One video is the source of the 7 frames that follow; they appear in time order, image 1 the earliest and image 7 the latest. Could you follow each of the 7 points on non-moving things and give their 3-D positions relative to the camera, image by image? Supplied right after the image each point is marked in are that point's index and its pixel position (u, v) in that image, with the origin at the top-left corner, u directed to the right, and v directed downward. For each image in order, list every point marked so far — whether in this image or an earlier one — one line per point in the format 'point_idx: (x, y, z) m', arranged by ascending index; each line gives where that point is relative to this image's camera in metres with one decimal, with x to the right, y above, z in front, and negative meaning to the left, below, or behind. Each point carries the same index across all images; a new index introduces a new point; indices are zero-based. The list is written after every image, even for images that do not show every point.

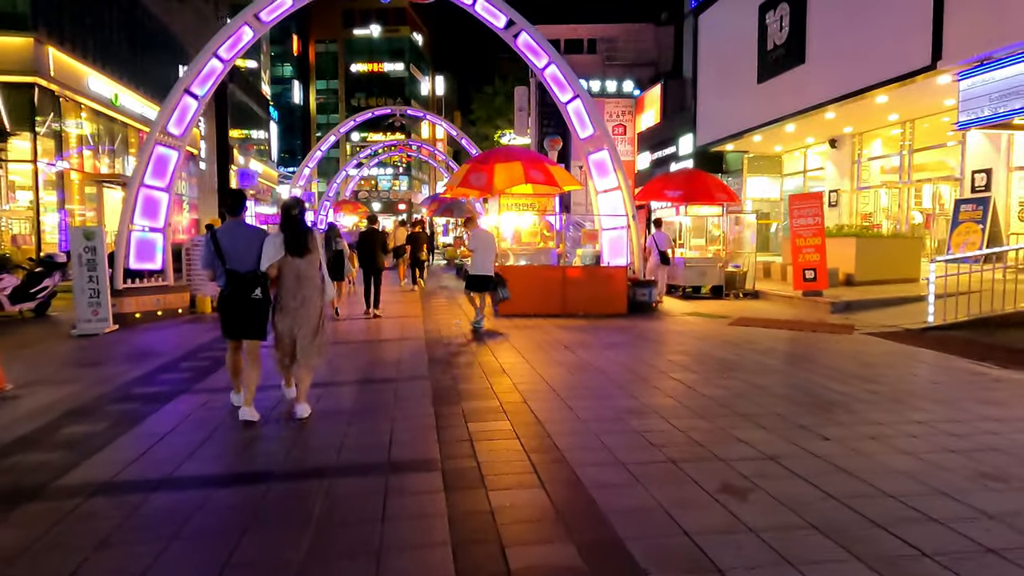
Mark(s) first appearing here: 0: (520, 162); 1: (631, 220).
0: (+0.2, +2.3, +12.1) m
1: (+2.3, +1.3, +12.8) m
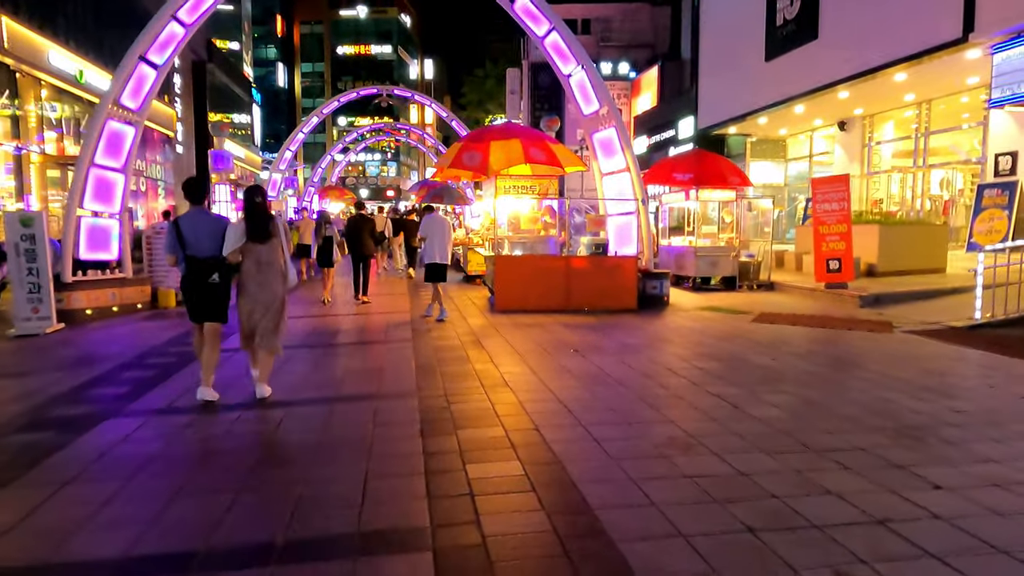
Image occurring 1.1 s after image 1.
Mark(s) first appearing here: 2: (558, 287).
0: (+0.1, +2.4, +10.9) m
1: (+2.2, +1.5, +11.6) m
2: (+0.8, 0.0, +11.0) m
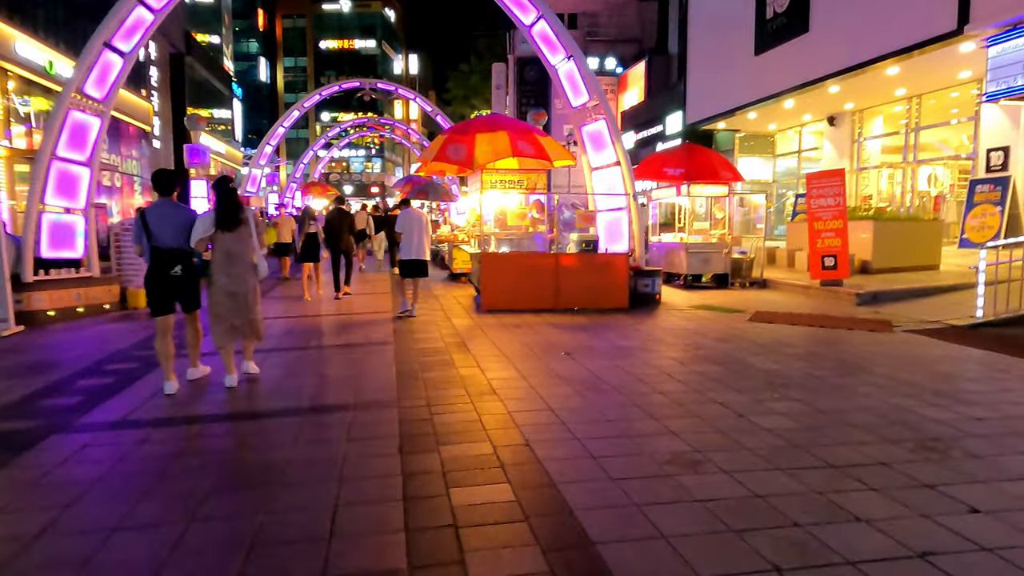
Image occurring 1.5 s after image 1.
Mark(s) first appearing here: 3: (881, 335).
0: (-0.1, +2.5, +10.4) m
1: (+2.0, +1.5, +11.2) m
2: (+0.6, 0.0, +10.6) m
3: (+4.9, -0.6, +8.8) m
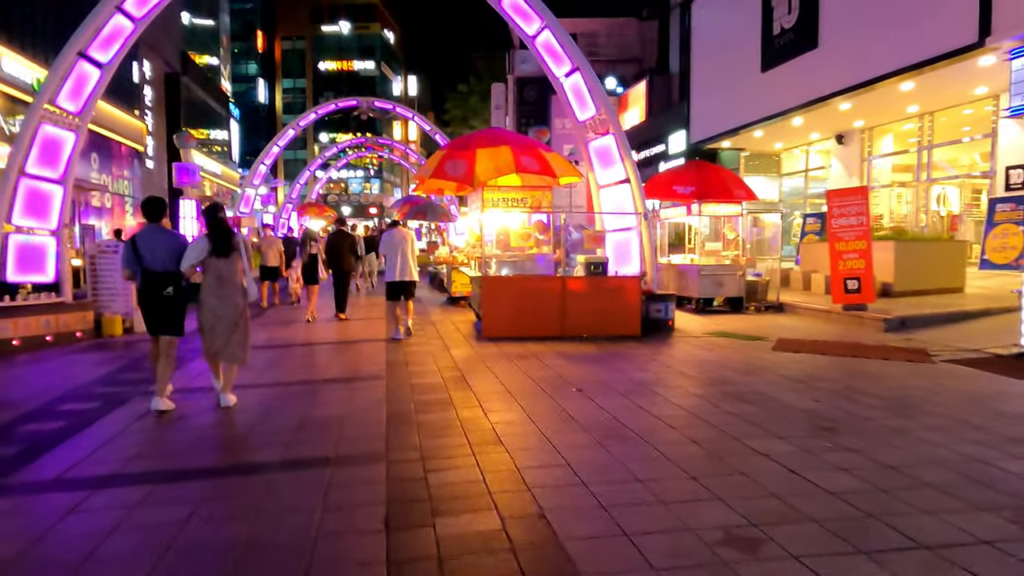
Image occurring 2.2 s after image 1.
0: (0.0, +2.1, +9.7) m
1: (+2.1, +1.1, +10.5) m
2: (+0.6, -0.3, +9.8) m
3: (+5.0, -0.9, +8.1) m
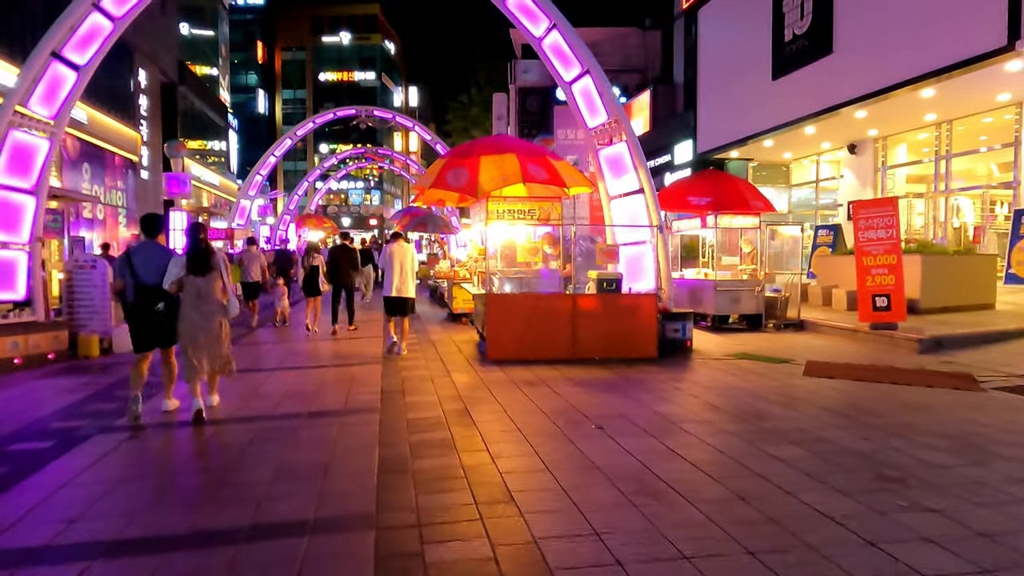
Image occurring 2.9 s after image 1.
0: (0.0, +1.8, +9.0) m
1: (+2.2, +0.8, +9.8) m
2: (+0.7, -0.6, +9.1) m
3: (+5.1, -1.2, +7.3) m
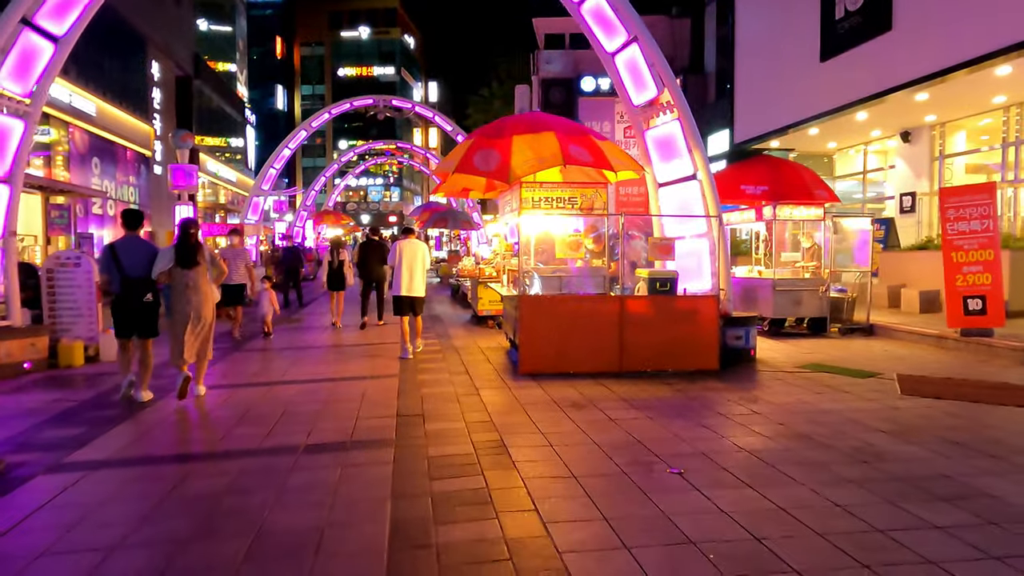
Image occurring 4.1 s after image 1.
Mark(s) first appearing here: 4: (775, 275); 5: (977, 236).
0: (+0.5, +1.8, +7.7) m
1: (+2.6, +0.8, +8.4) m
2: (+1.1, -0.6, +7.8) m
3: (+5.4, -1.2, +5.9) m
4: (+4.5, +0.2, +11.4) m
5: (+6.5, +0.8, +9.2) m
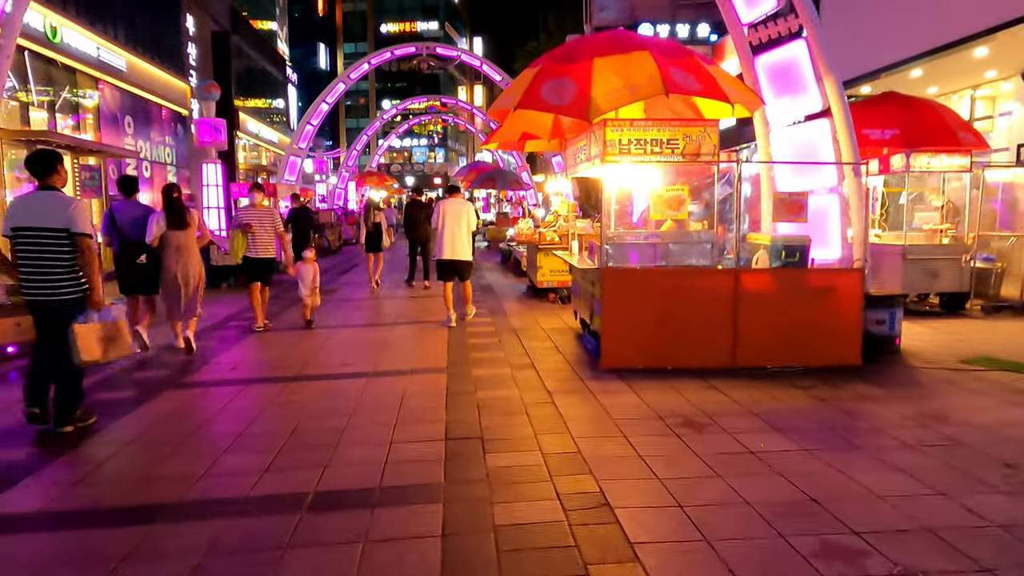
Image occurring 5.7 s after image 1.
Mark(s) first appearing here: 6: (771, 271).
0: (+1.2, +2.1, +5.9) m
1: (+3.4, +1.1, +6.5) m
2: (+1.9, -0.3, +6.0) m
3: (+6.0, -1.0, +3.8) m
4: (+5.5, +0.7, +9.4) m
5: (+7.2, +1.1, +6.9) m
6: (+2.4, +0.1, +6.0) m
